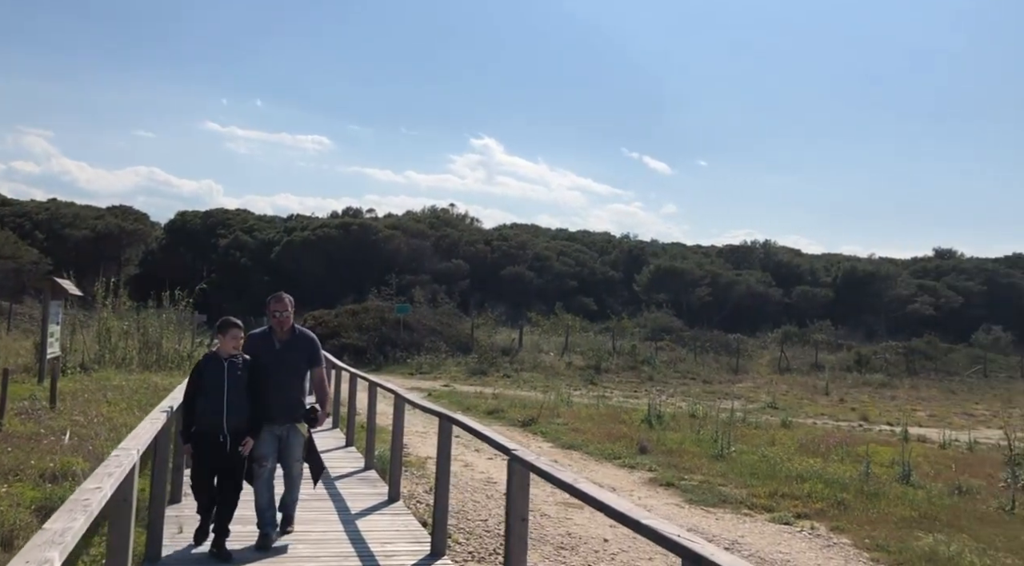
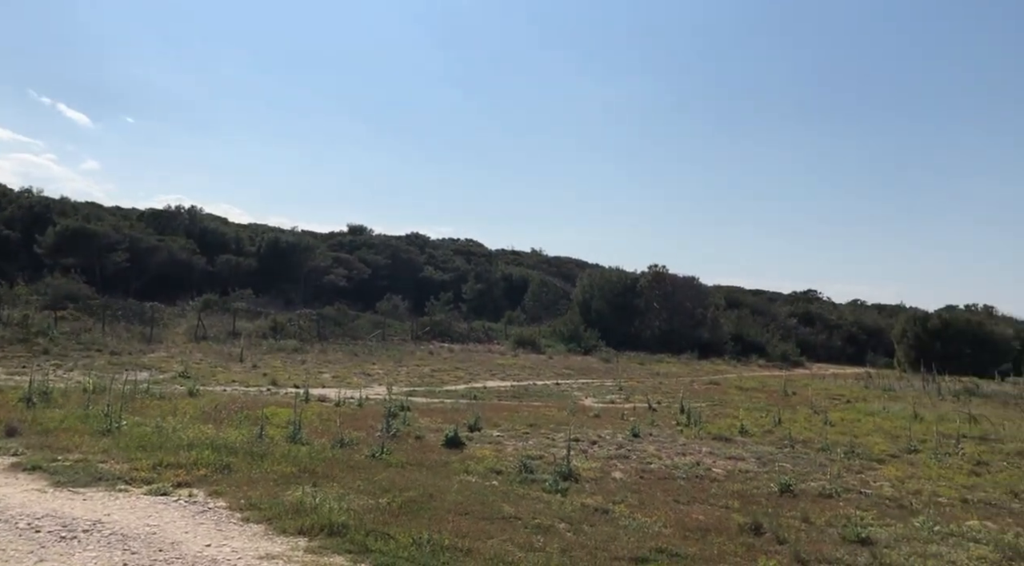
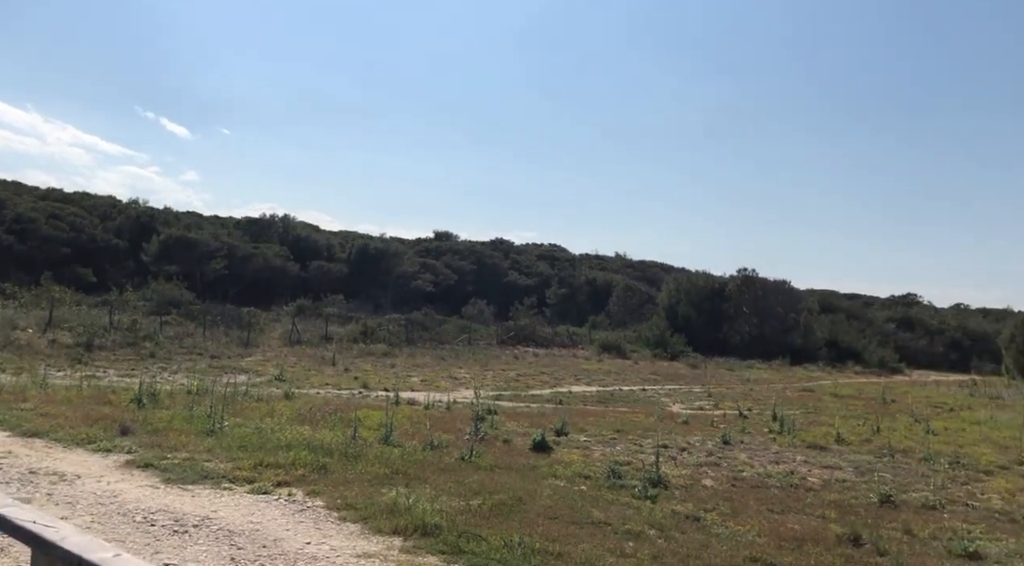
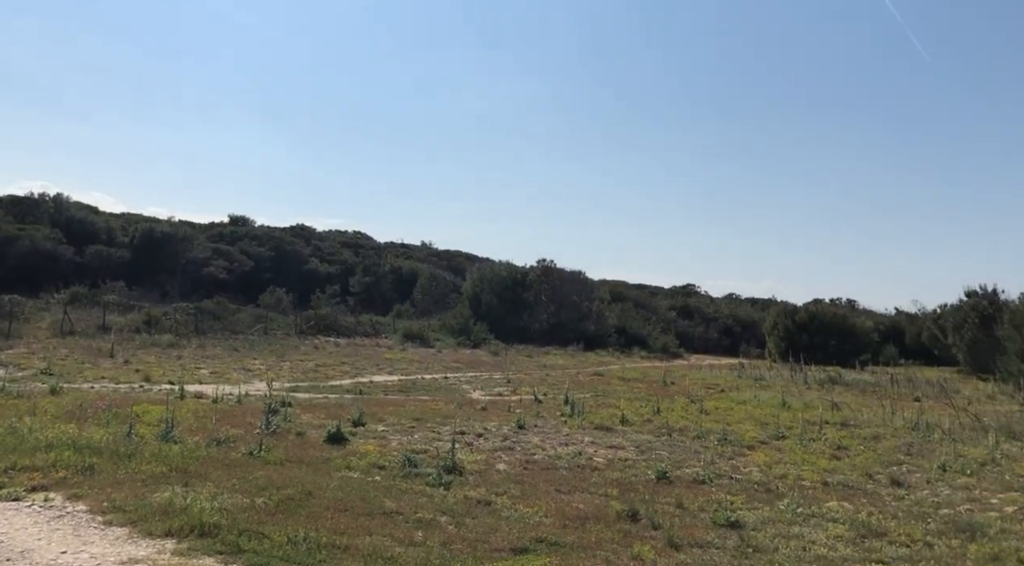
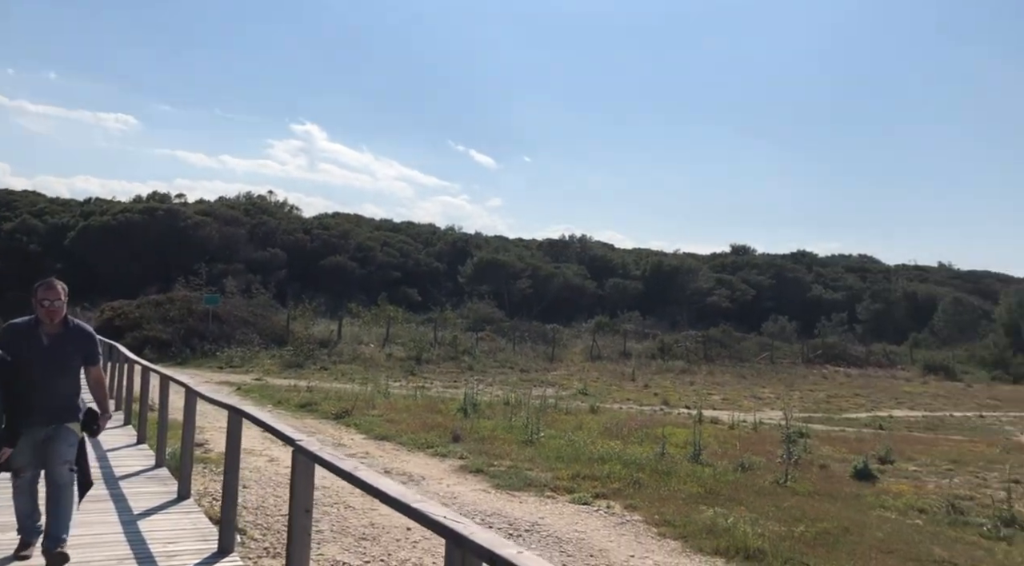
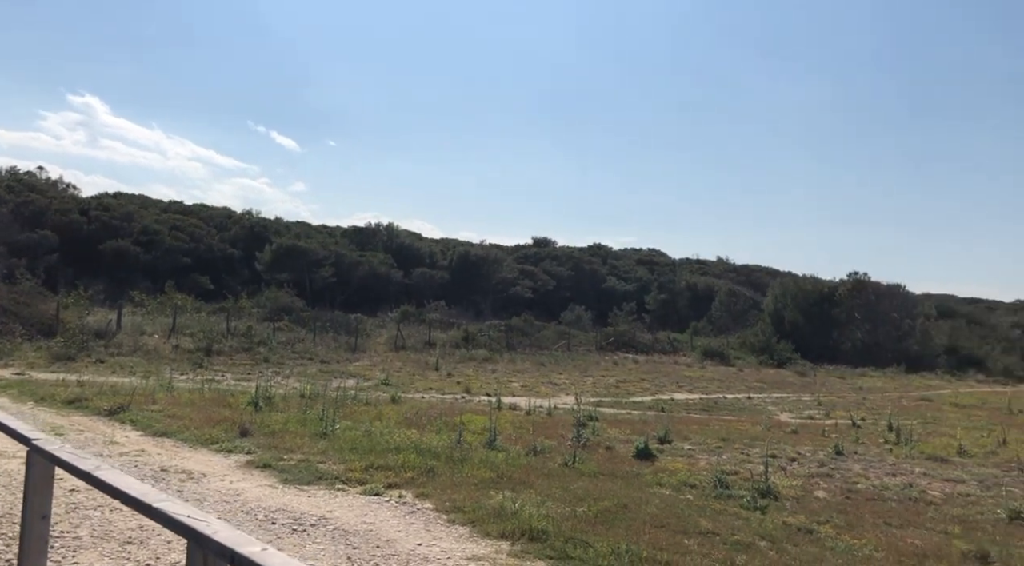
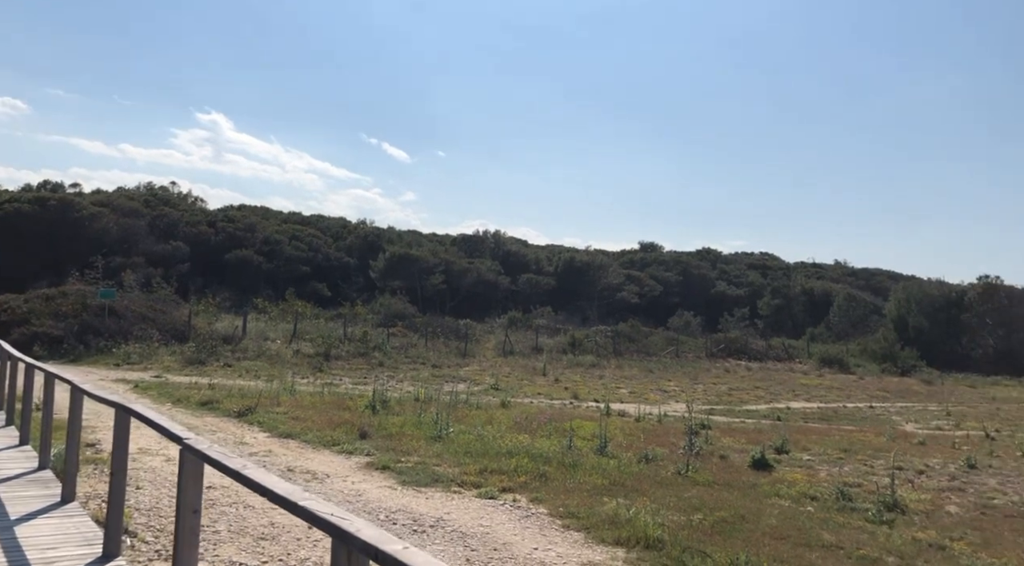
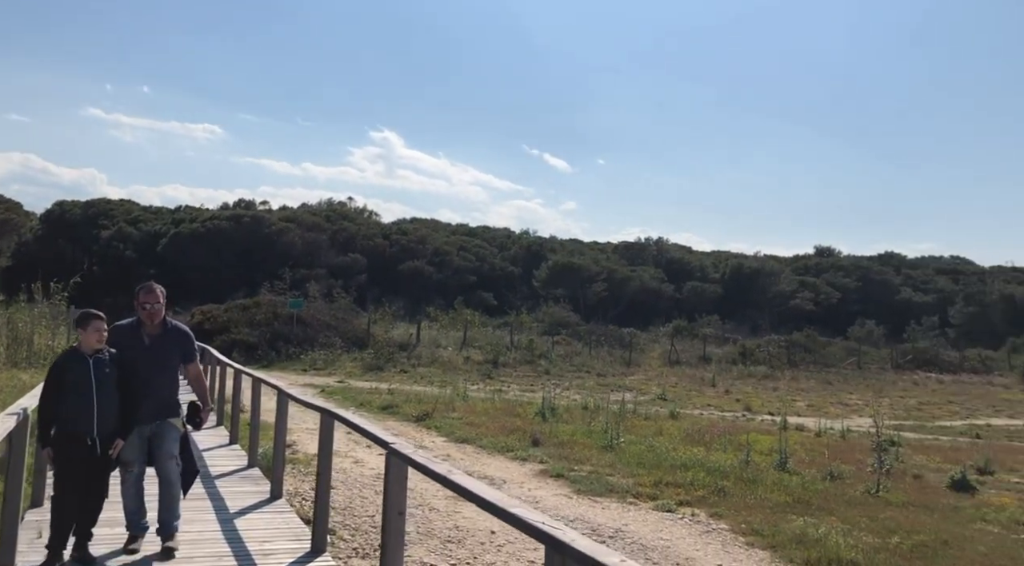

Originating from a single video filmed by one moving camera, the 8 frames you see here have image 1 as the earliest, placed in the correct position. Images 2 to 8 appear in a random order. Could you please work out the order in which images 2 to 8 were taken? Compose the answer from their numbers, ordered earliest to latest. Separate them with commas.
8, 5, 7, 6, 3, 2, 4
